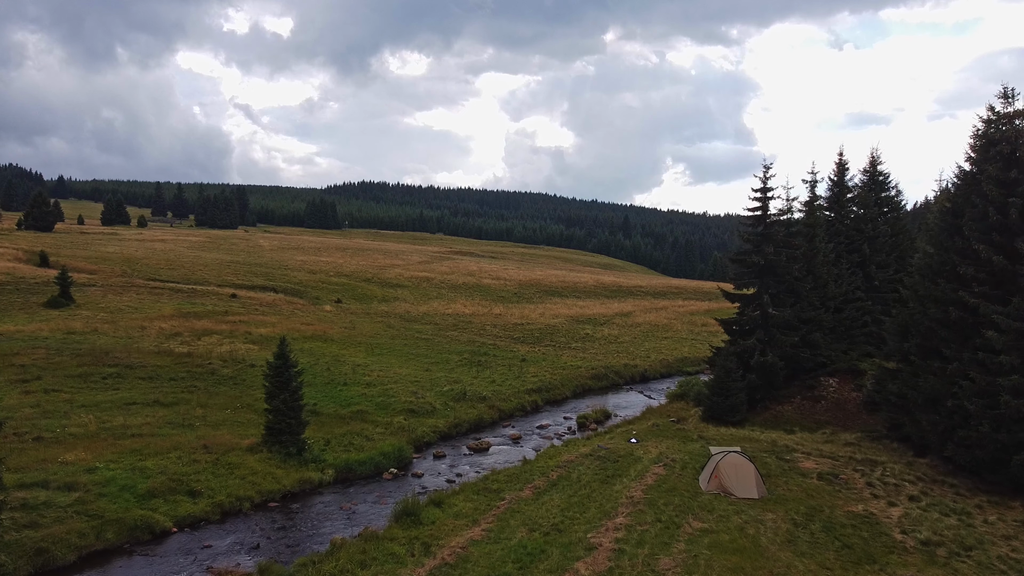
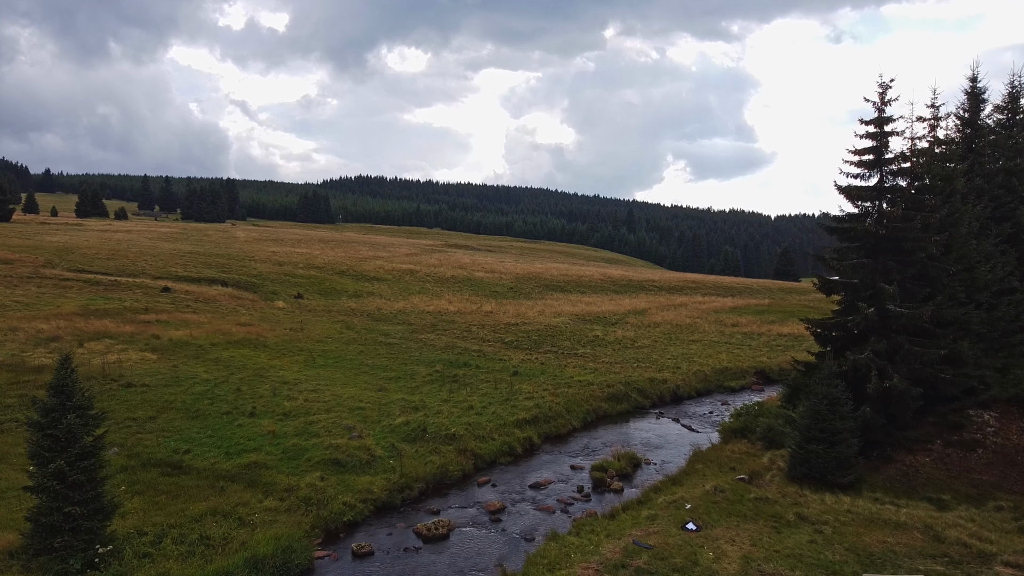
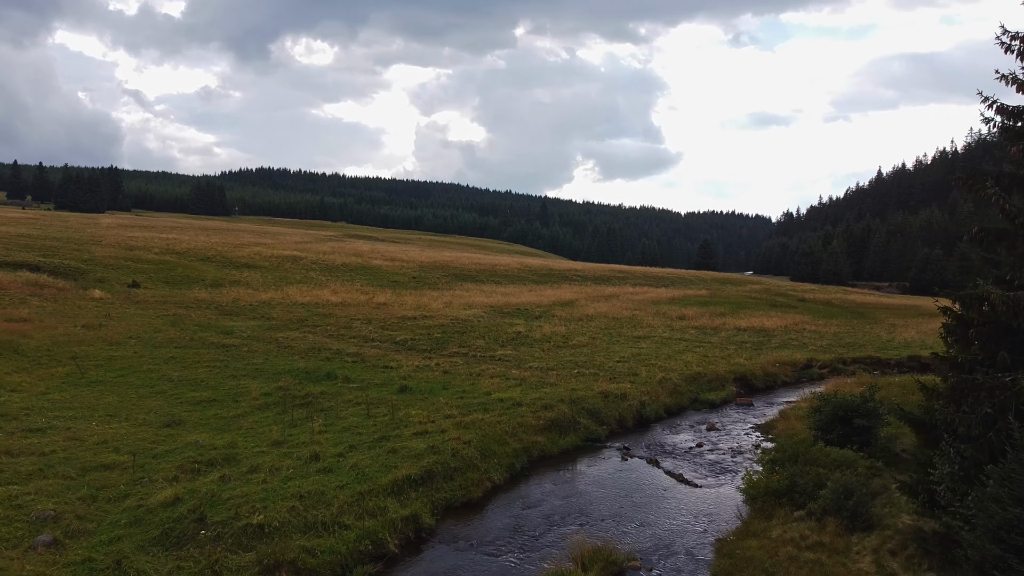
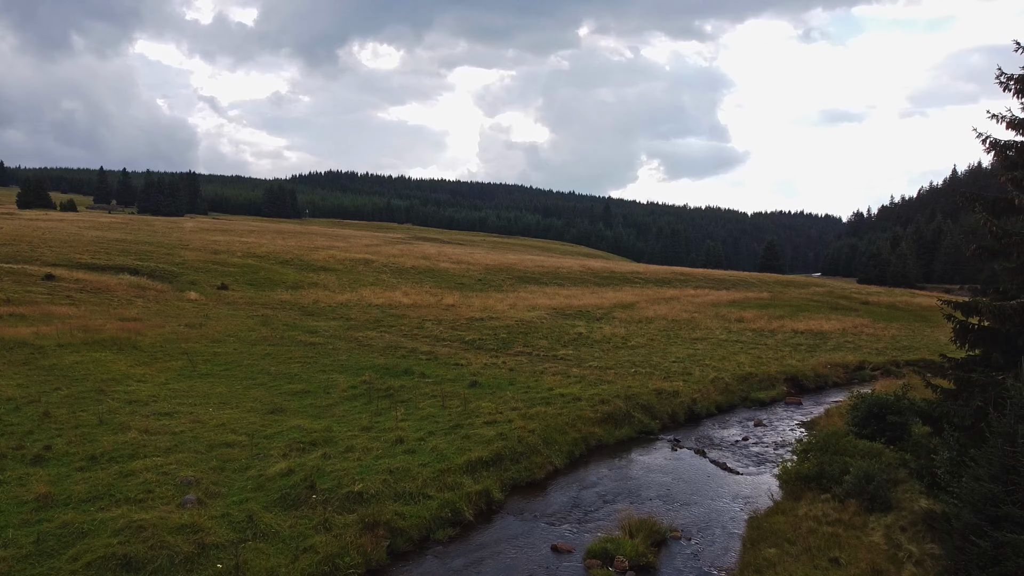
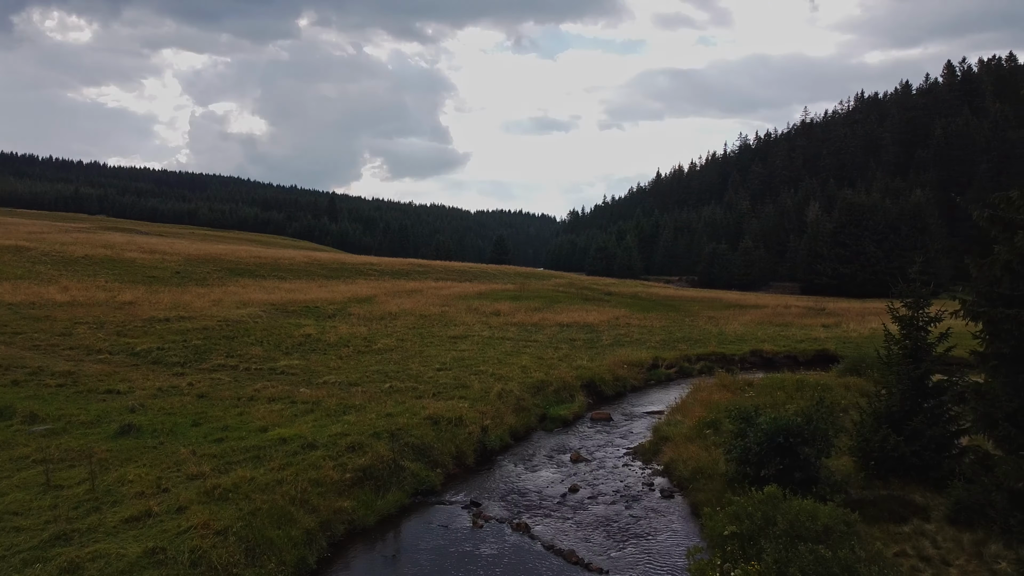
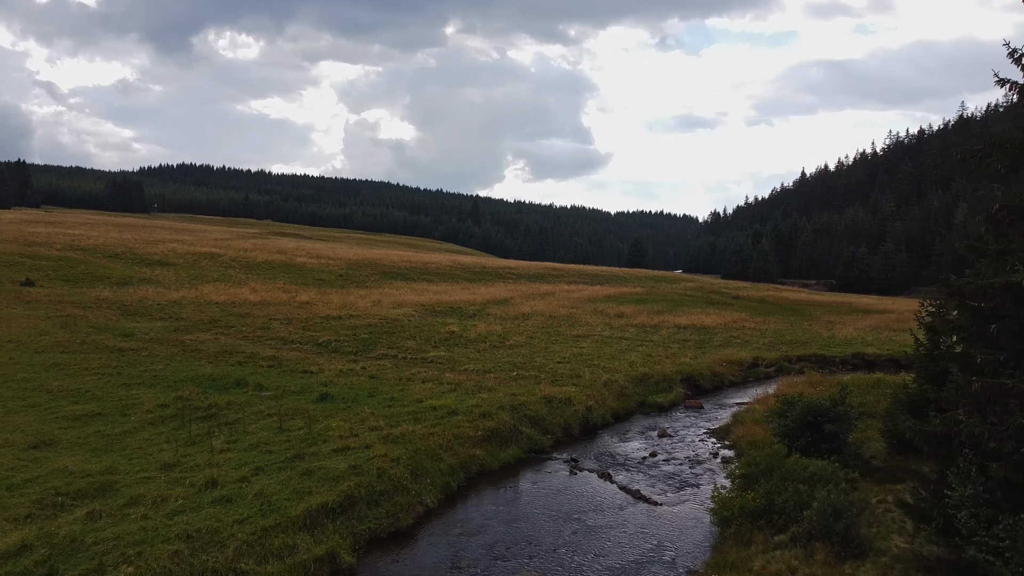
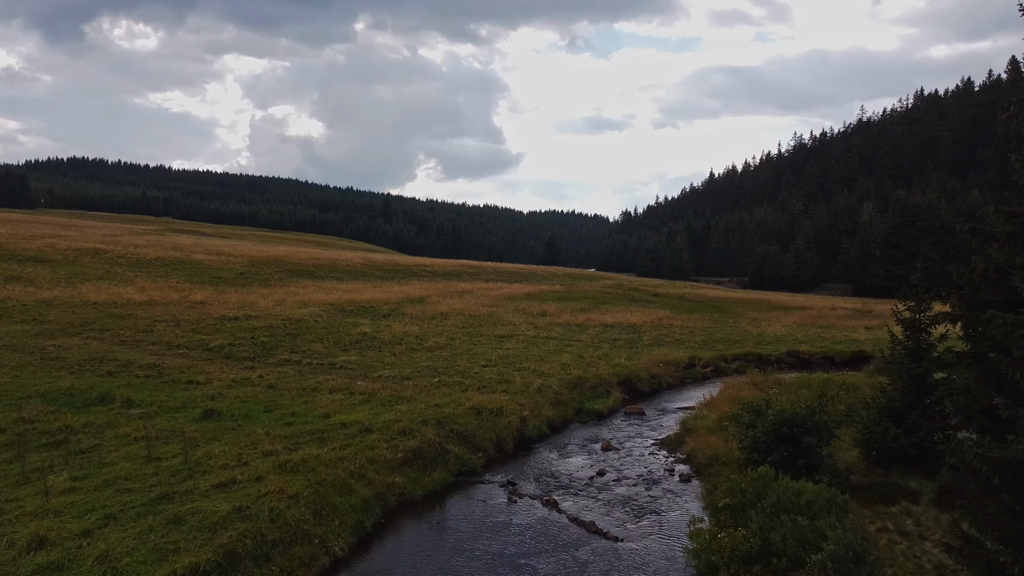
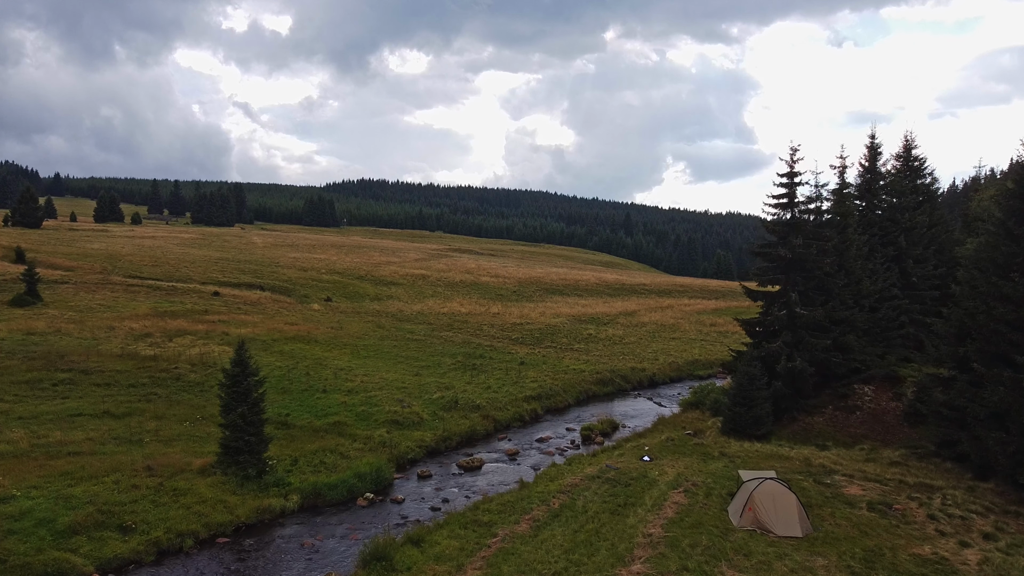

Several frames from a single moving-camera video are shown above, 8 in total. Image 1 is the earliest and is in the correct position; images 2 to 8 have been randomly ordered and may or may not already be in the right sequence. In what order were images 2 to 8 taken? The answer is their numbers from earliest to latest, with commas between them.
8, 2, 4, 3, 6, 7, 5
